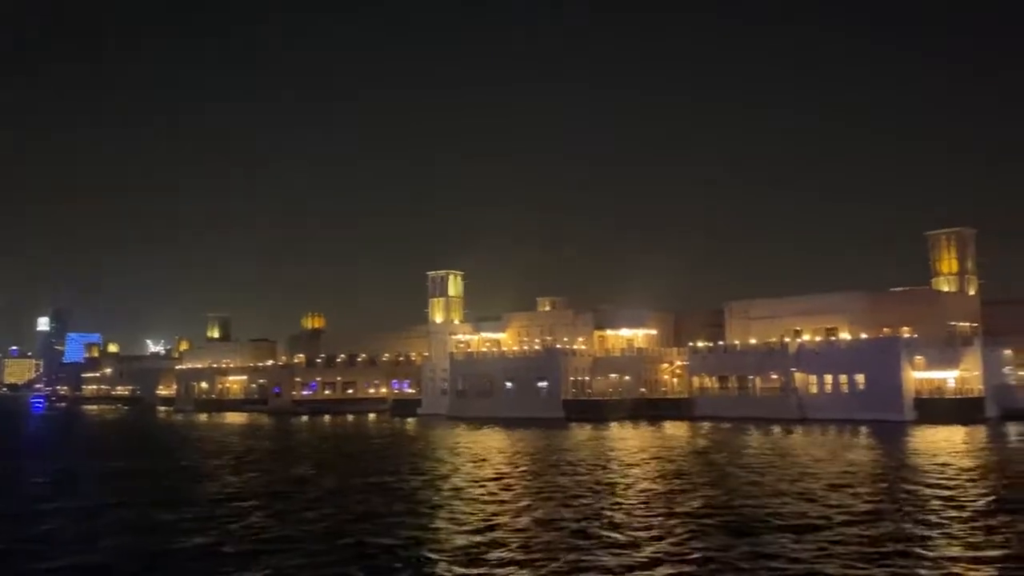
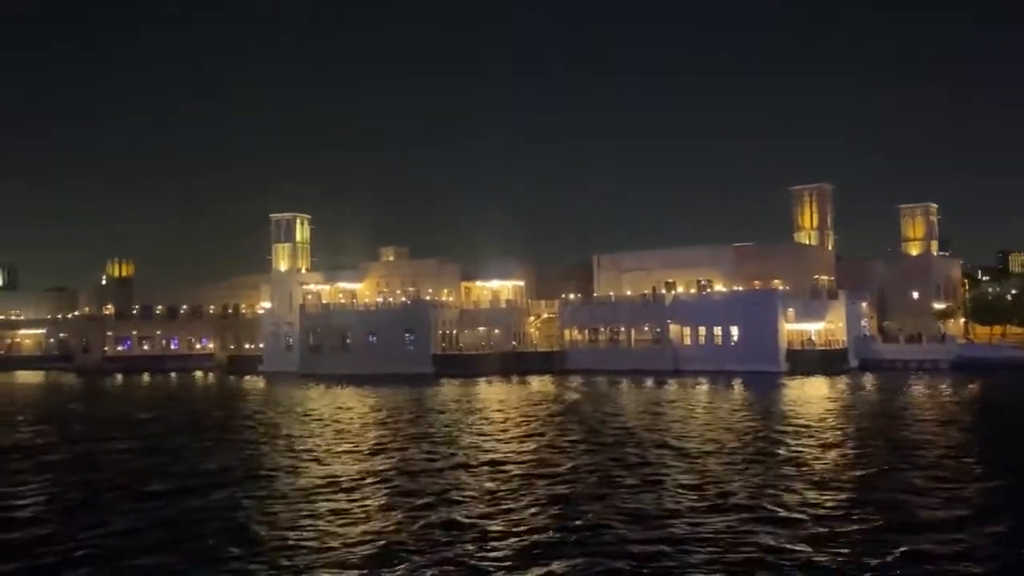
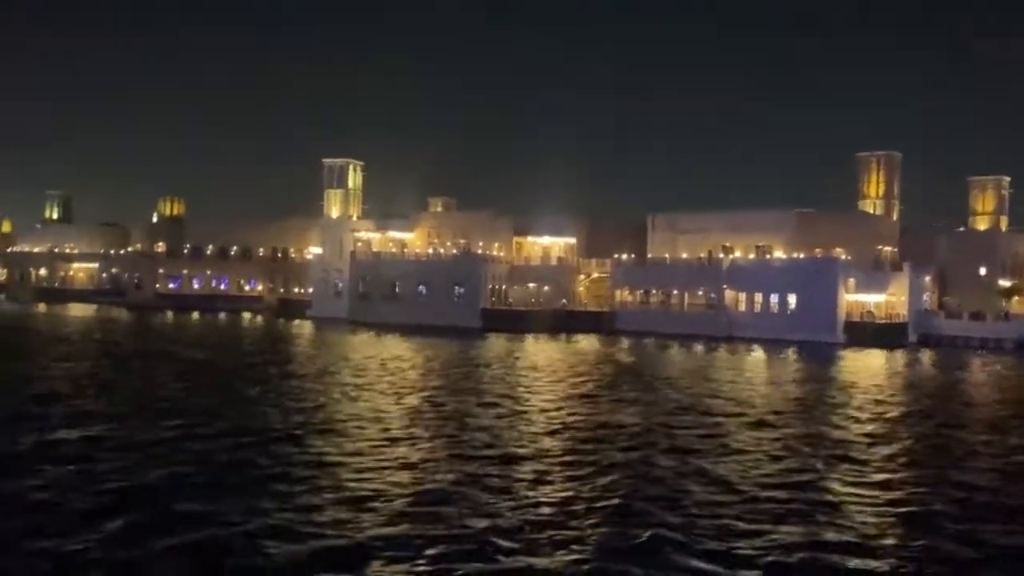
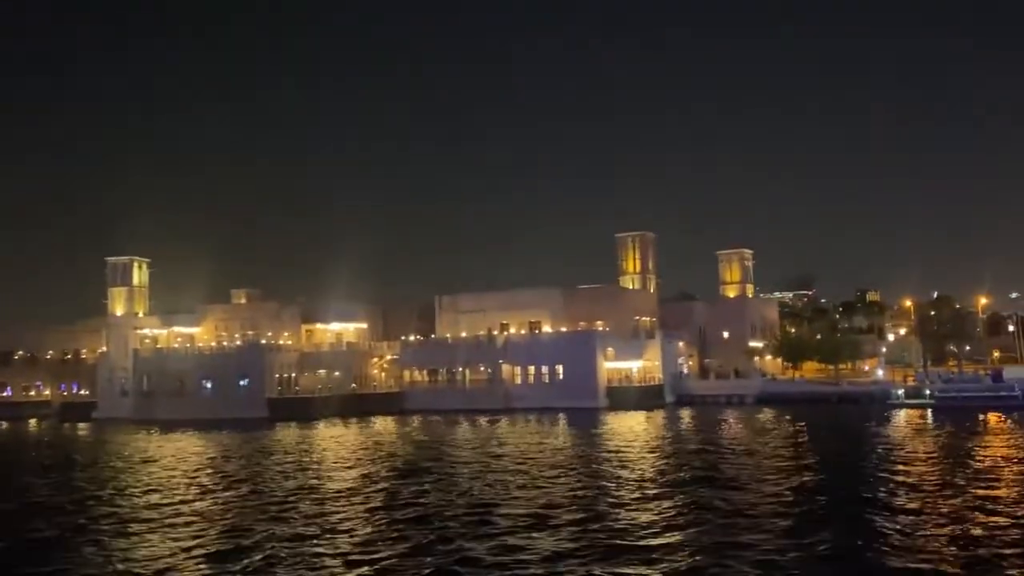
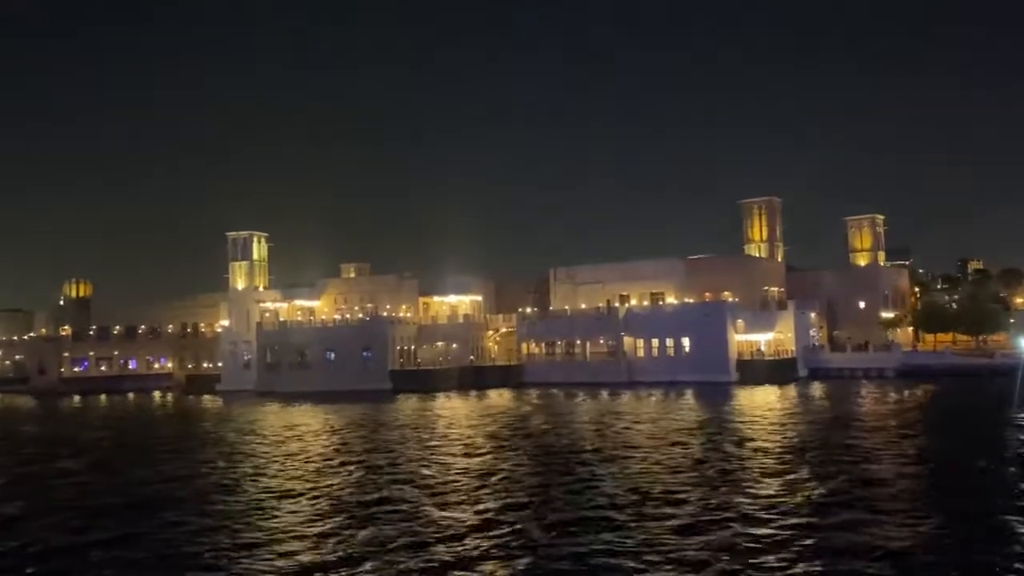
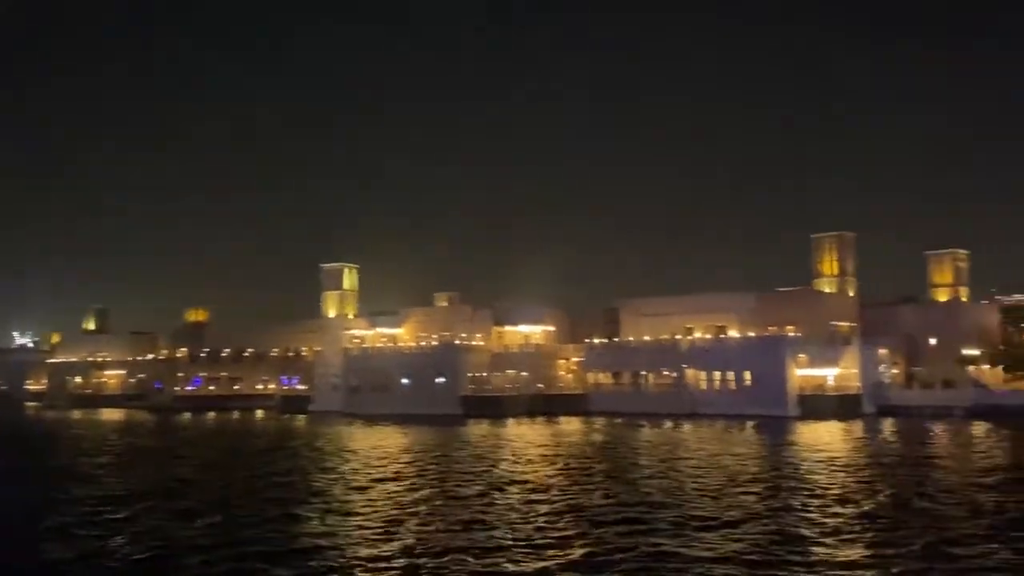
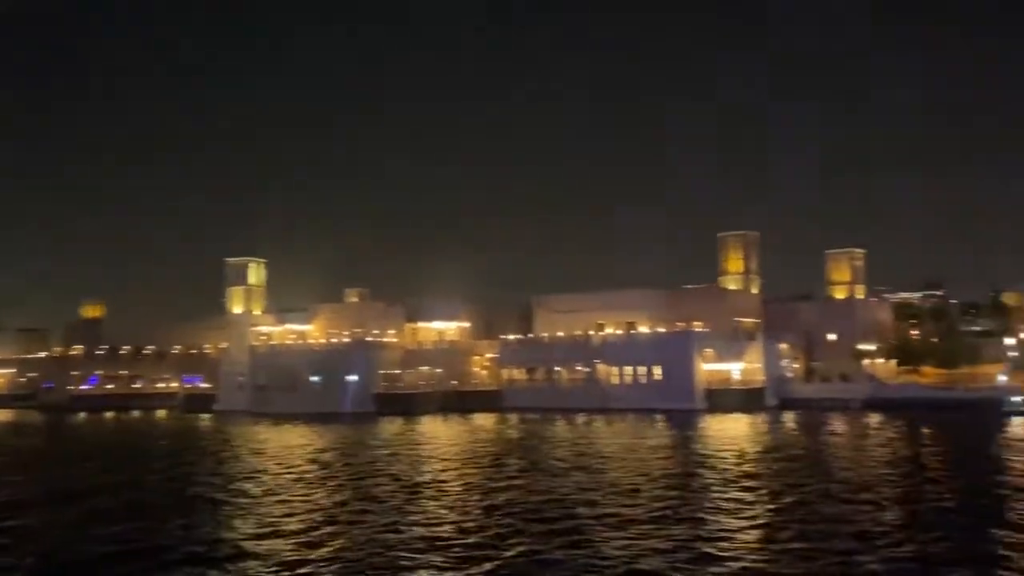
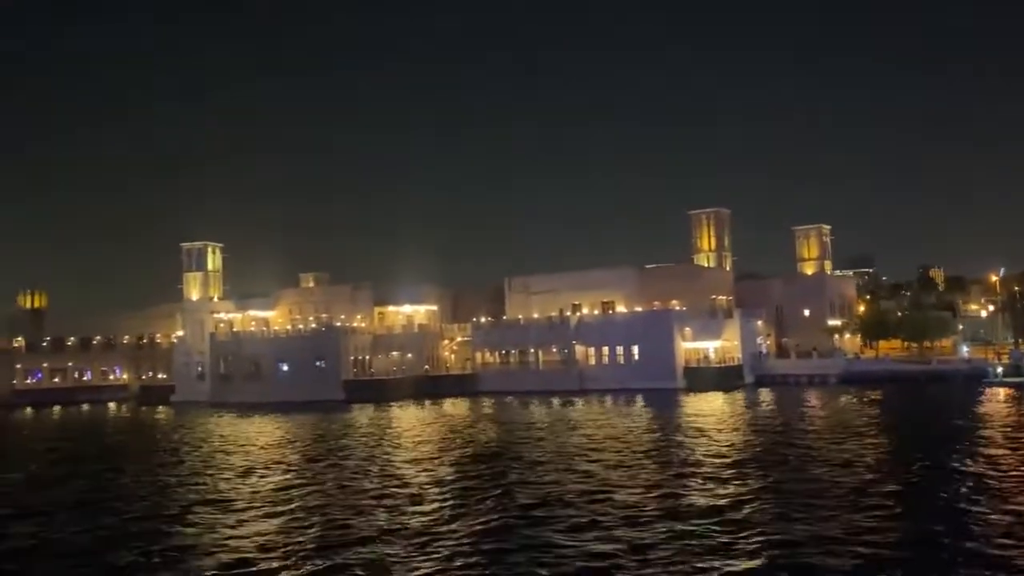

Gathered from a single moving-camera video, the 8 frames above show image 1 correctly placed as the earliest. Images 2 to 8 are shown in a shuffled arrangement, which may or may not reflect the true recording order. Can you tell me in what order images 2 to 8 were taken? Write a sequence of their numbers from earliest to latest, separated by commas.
6, 7, 4, 8, 5, 2, 3
